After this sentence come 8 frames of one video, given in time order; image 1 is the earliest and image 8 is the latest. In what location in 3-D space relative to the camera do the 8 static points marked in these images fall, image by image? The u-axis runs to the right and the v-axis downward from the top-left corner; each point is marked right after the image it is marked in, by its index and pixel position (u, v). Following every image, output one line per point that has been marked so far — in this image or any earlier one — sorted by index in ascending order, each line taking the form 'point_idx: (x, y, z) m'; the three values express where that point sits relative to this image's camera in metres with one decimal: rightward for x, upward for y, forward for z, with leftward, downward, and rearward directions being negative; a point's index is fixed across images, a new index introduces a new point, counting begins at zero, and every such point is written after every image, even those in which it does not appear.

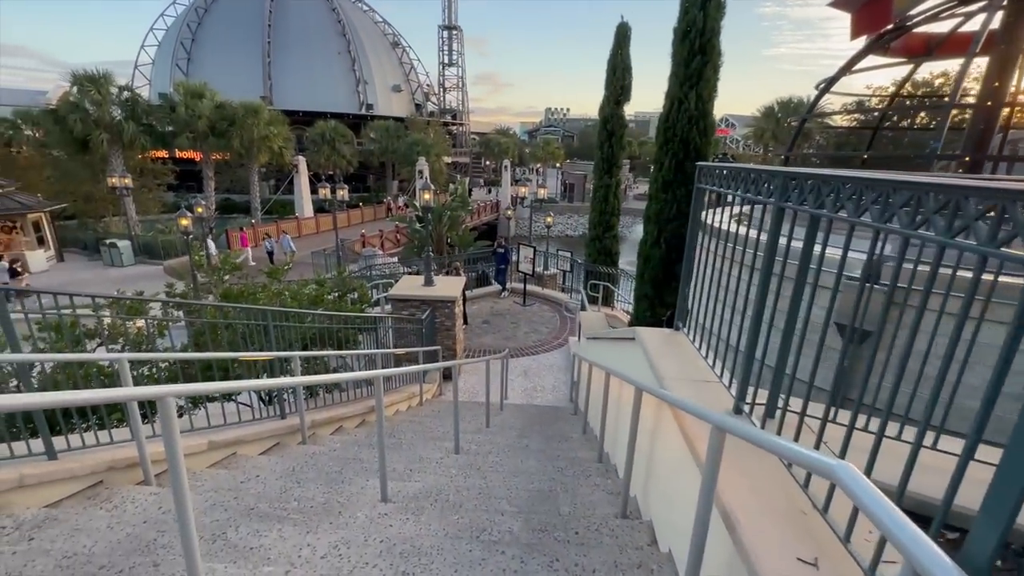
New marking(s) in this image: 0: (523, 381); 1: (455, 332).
0: (+0.2, -1.7, +8.5) m
1: (-1.1, -0.8, +8.4) m
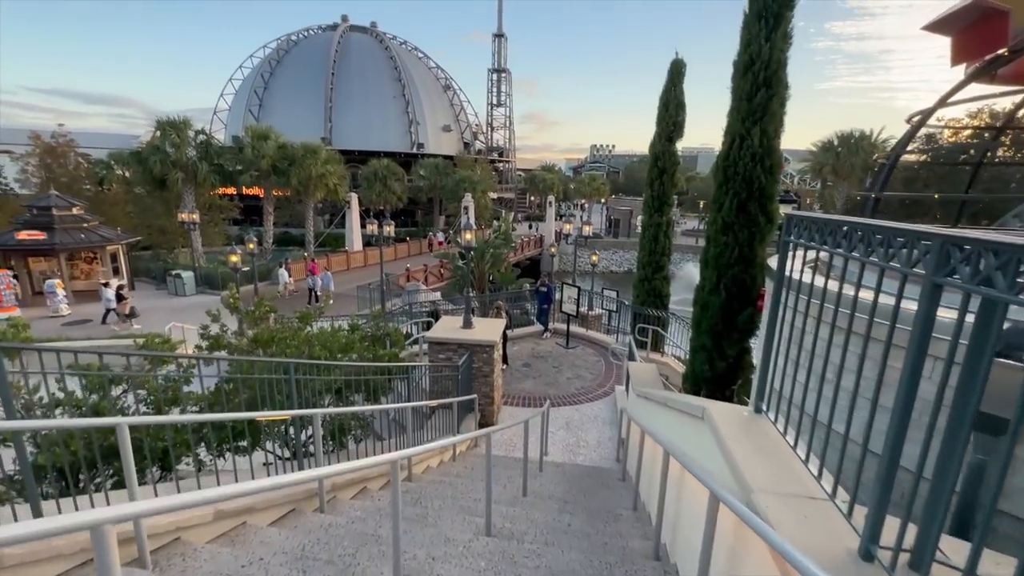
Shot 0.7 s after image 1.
0: (+0.9, -2.5, +7.8) m
1: (-0.4, -1.6, +8.0) m
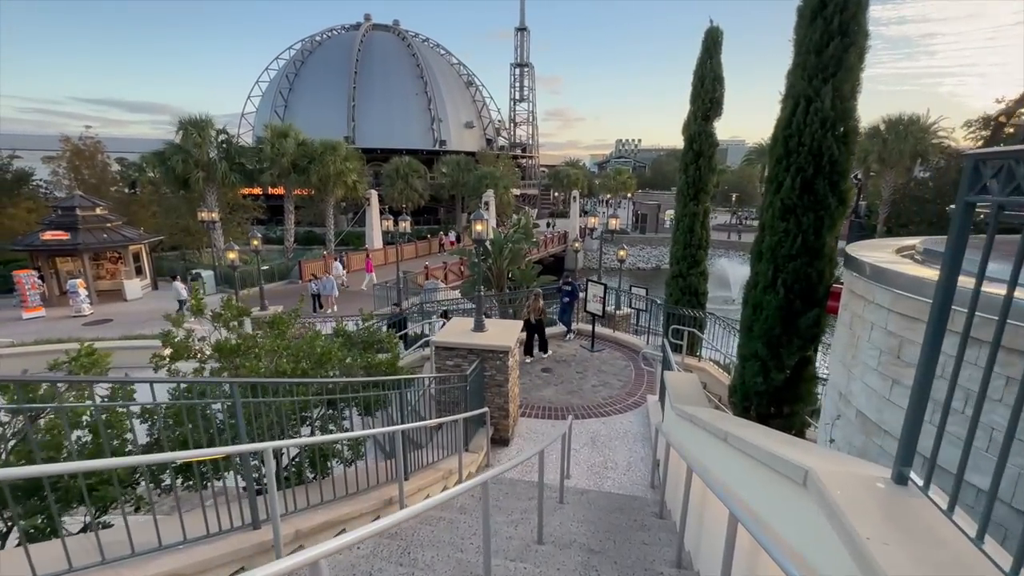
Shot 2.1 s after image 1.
0: (+1.2, -2.5, +6.8) m
1: (-0.1, -1.6, +7.0) m
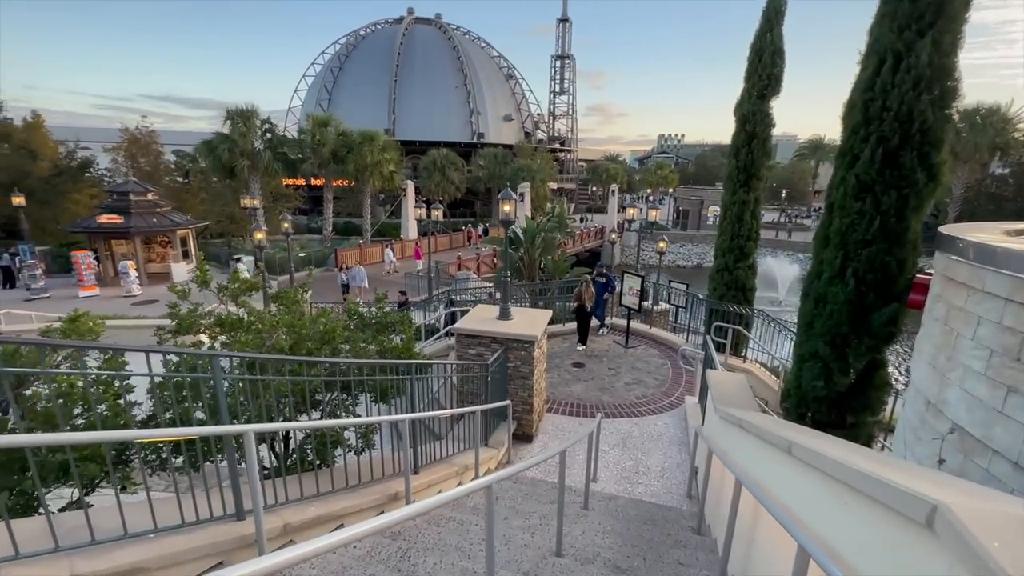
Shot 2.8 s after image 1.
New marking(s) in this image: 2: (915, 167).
0: (+1.5, -2.3, +6.3) m
1: (+0.3, -1.4, +6.6) m
2: (+4.0, +1.2, +4.4) m
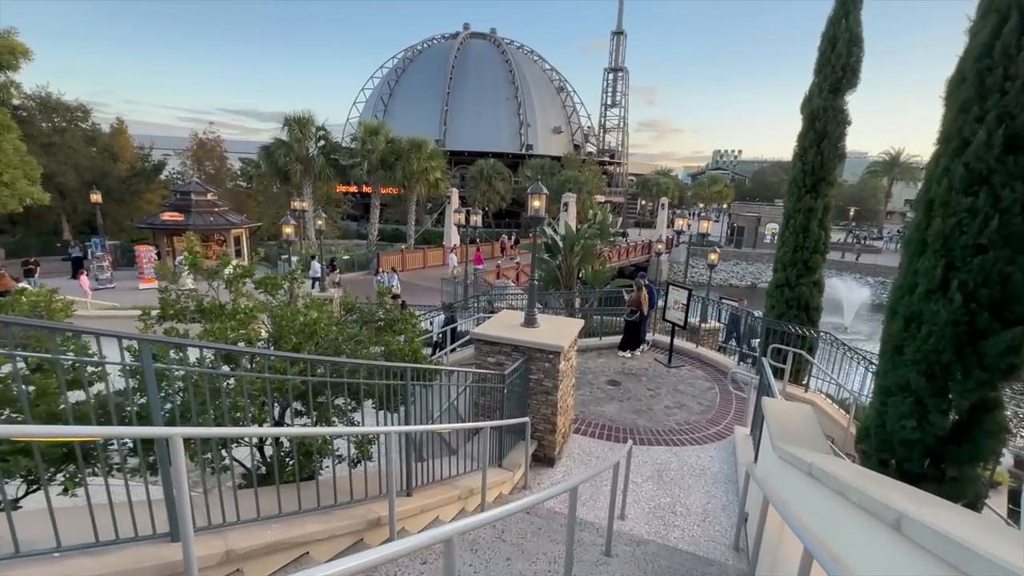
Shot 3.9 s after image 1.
0: (+1.7, -2.4, +5.4) m
1: (+0.6, -1.4, +5.9) m
2: (+4.1, +1.0, +3.5) m
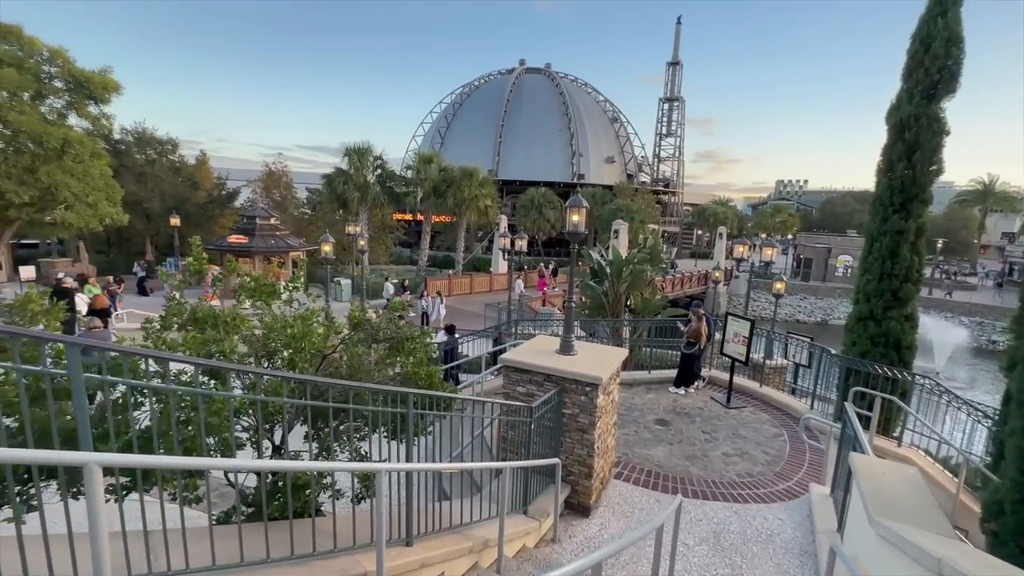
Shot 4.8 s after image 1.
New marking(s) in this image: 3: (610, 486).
0: (+2.0, -2.7, +4.5) m
1: (+0.9, -1.7, +5.1) m
2: (+4.3, +0.8, +2.5) m
3: (+1.3, -2.5, +5.7) m
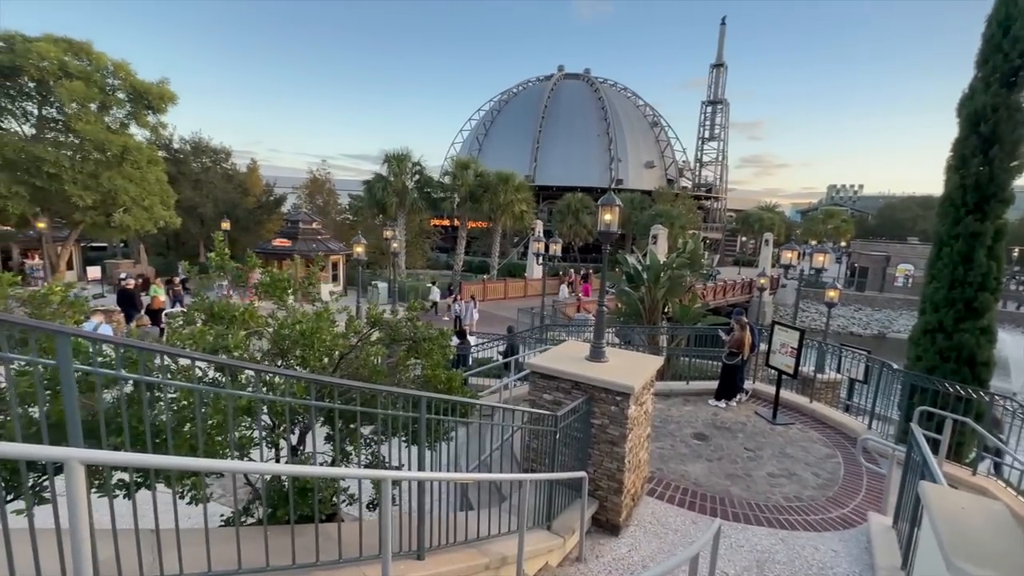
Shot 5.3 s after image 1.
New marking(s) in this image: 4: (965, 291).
0: (+2.2, -2.7, +4.1) m
1: (+1.2, -1.7, +4.8) m
2: (+4.4, +0.8, +2.0) m
3: (+1.6, -2.6, +5.4) m
4: (+7.1, -0.1, +7.1) m
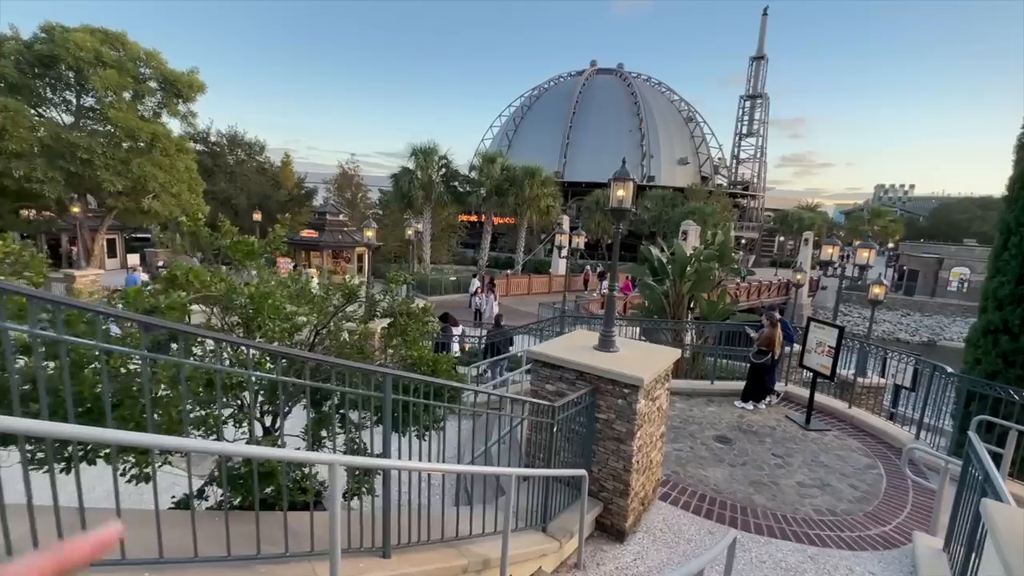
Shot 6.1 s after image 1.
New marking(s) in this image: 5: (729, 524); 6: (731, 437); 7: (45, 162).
0: (+2.1, -2.6, +3.6) m
1: (+1.2, -1.6, +4.4) m
2: (+4.2, +0.9, +1.3) m
3: (+1.6, -2.4, +4.9) m
4: (+7.3, 0.0, +6.3) m
5: (+2.3, -2.5, +4.8) m
6: (+3.3, -2.2, +6.8) m
7: (-13.5, +3.6, +13.0) m
